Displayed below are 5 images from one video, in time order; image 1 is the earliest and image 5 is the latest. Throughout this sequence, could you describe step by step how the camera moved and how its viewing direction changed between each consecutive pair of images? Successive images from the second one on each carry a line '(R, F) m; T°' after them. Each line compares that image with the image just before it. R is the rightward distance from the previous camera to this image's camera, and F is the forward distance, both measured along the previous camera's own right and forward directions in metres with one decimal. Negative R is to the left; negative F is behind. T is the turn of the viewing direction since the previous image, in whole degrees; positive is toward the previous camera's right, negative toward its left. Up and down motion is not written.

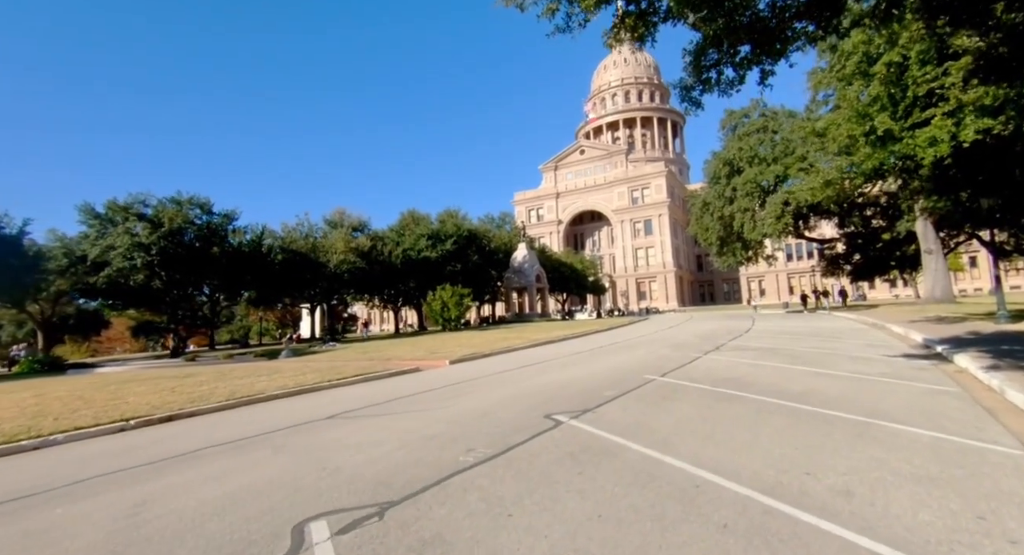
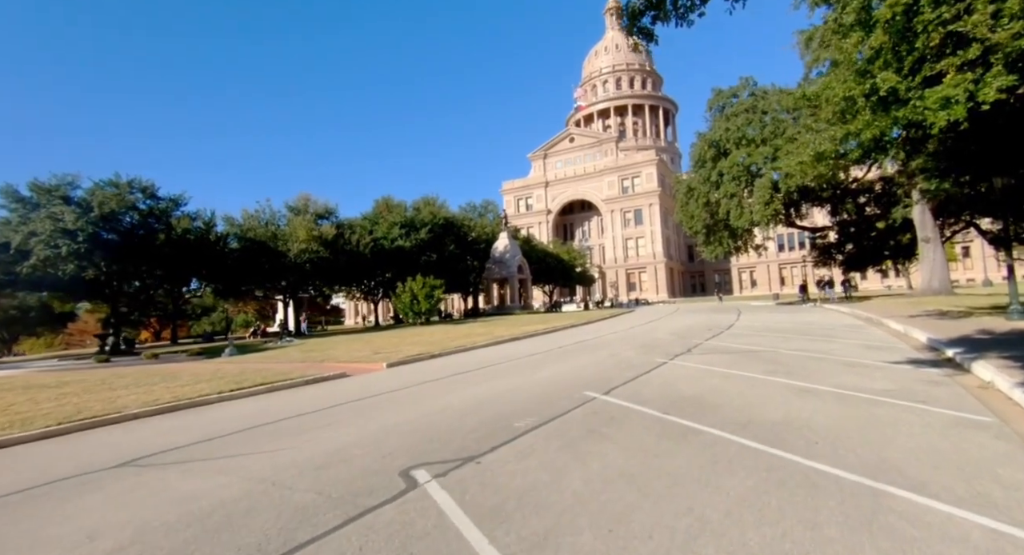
(+1.5, +2.0) m; +1°
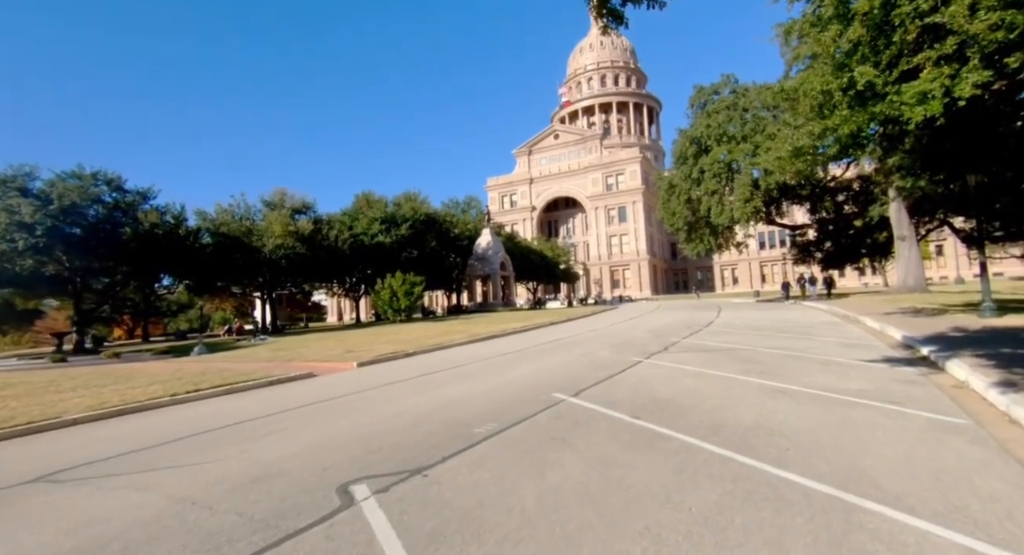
(+0.3, +0.4) m; +2°
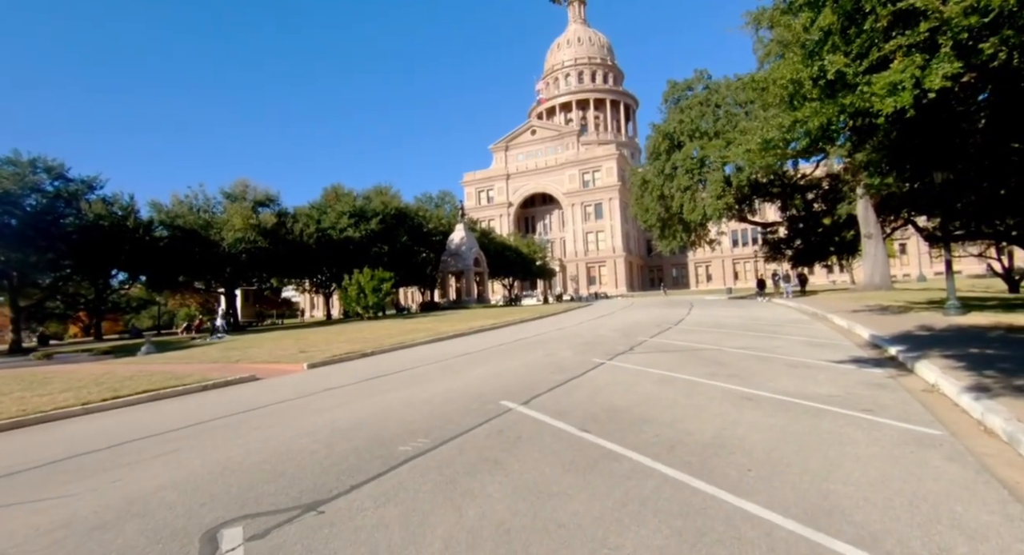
(+0.5, +0.7) m; +3°
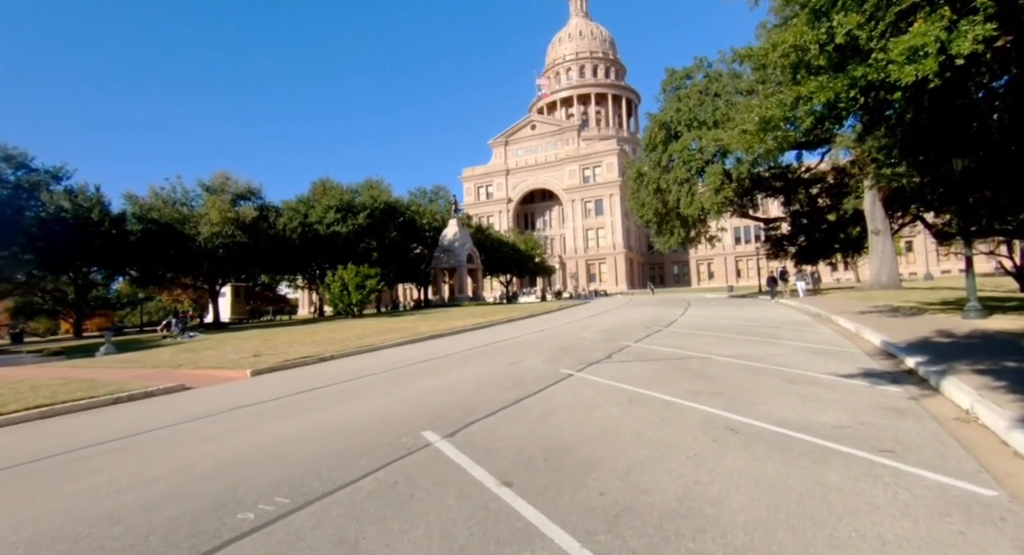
(+0.9, +1.3) m; 0°
